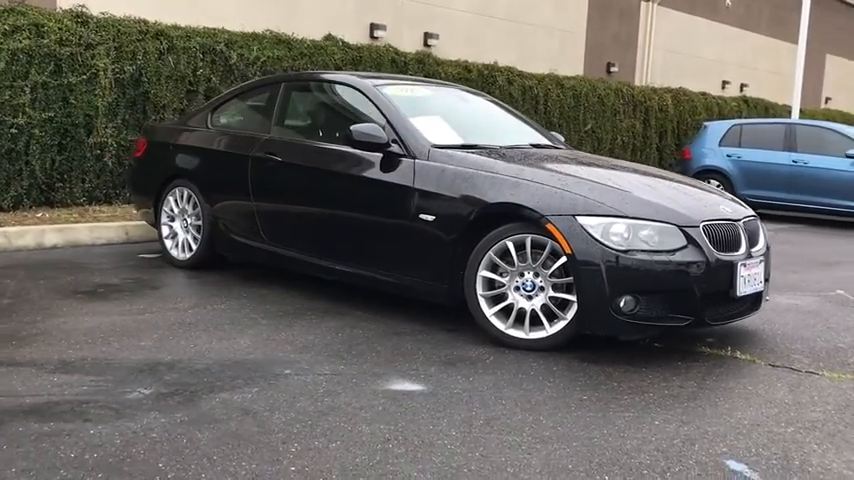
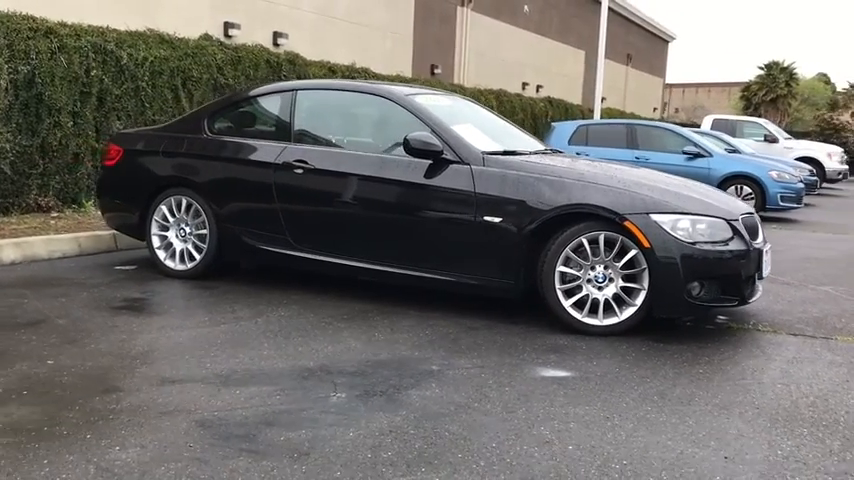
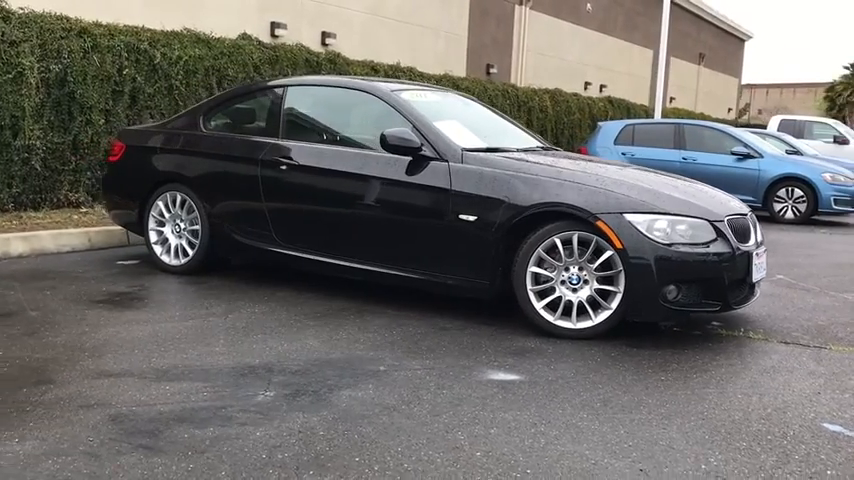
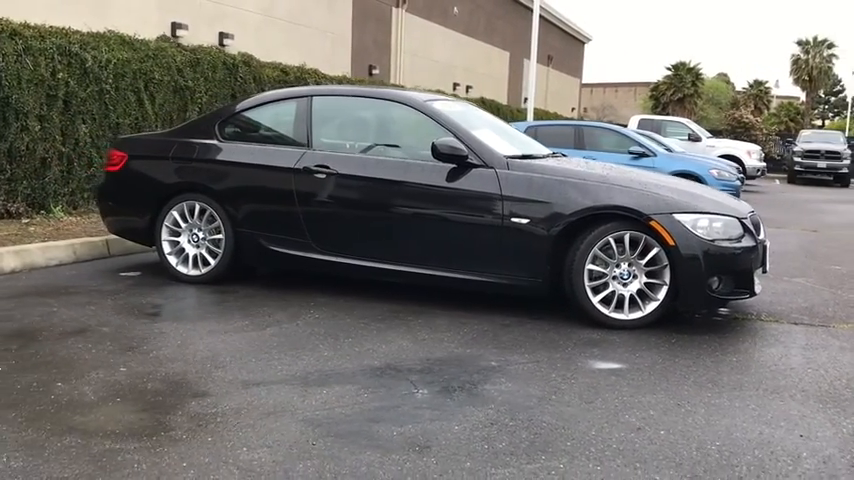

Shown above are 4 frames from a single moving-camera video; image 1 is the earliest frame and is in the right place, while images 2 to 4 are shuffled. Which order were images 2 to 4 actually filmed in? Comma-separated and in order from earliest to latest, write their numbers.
3, 2, 4
